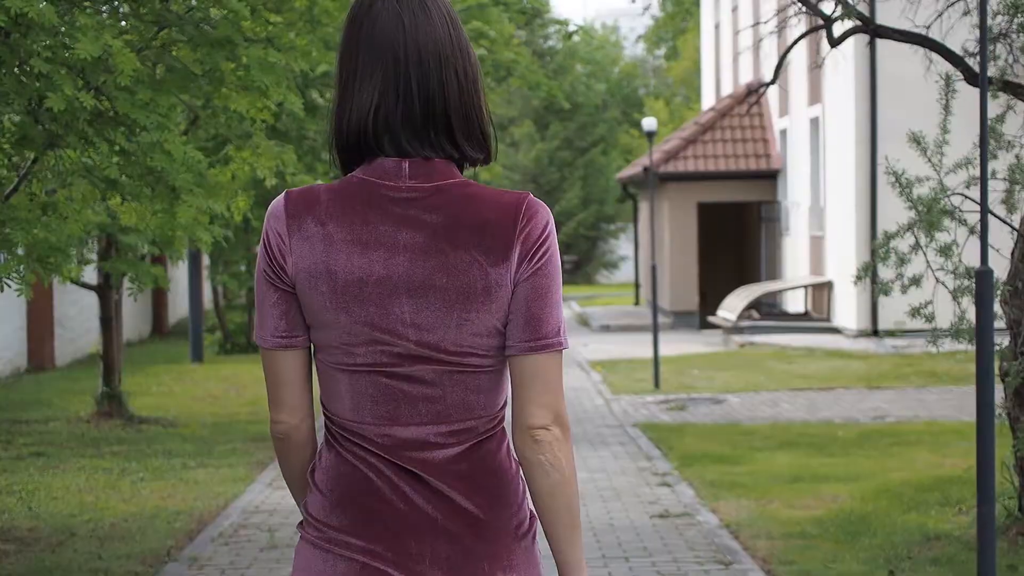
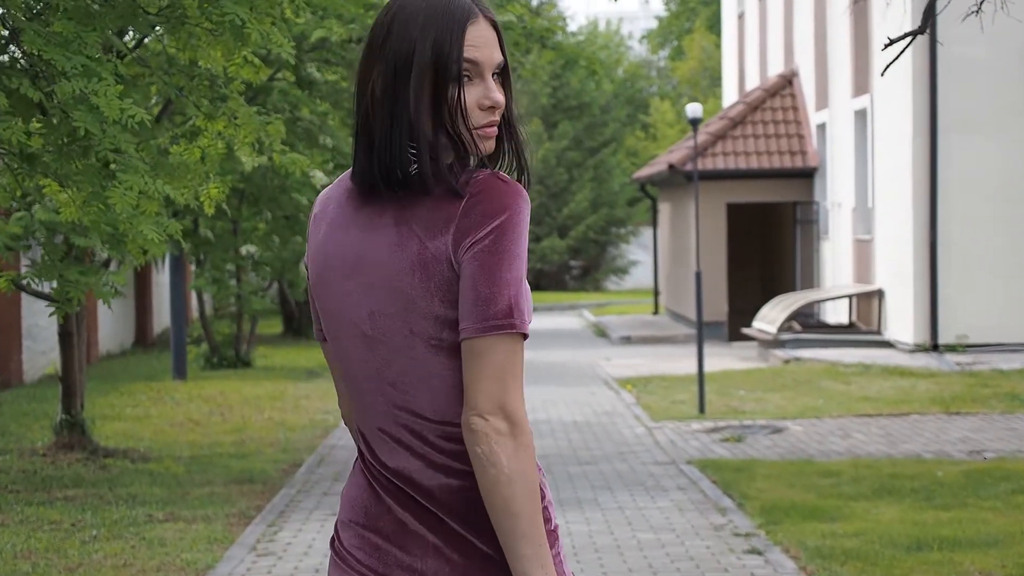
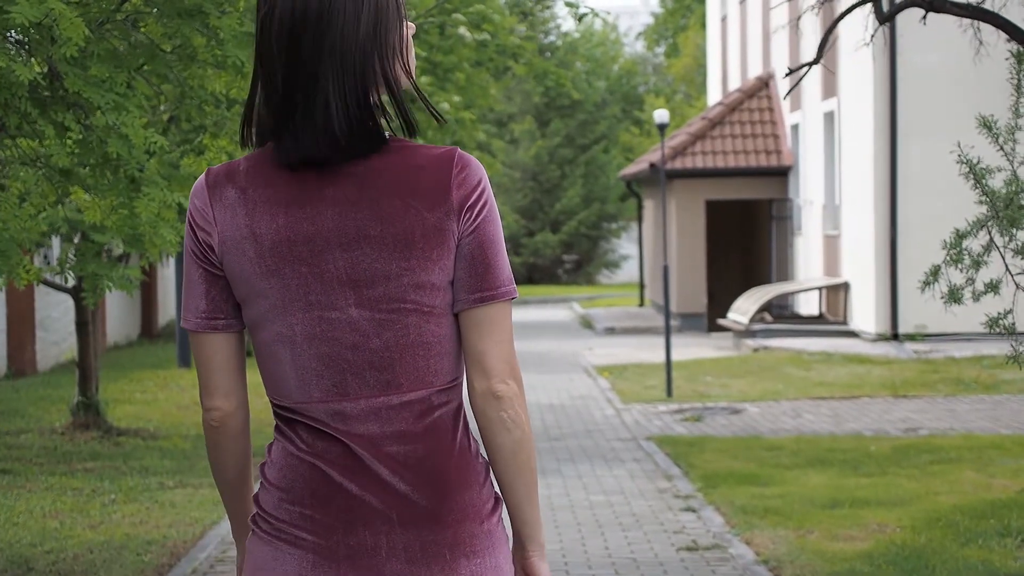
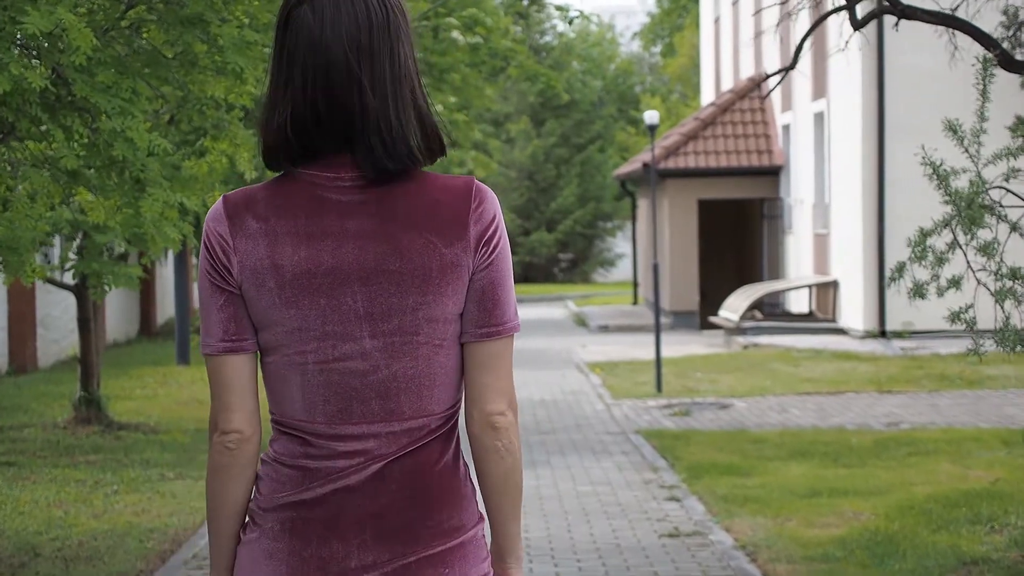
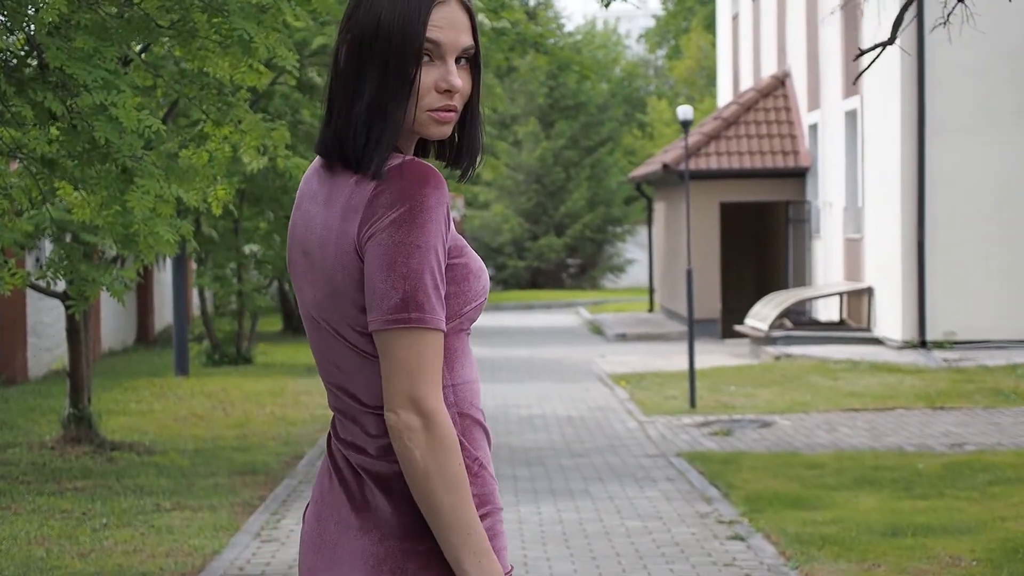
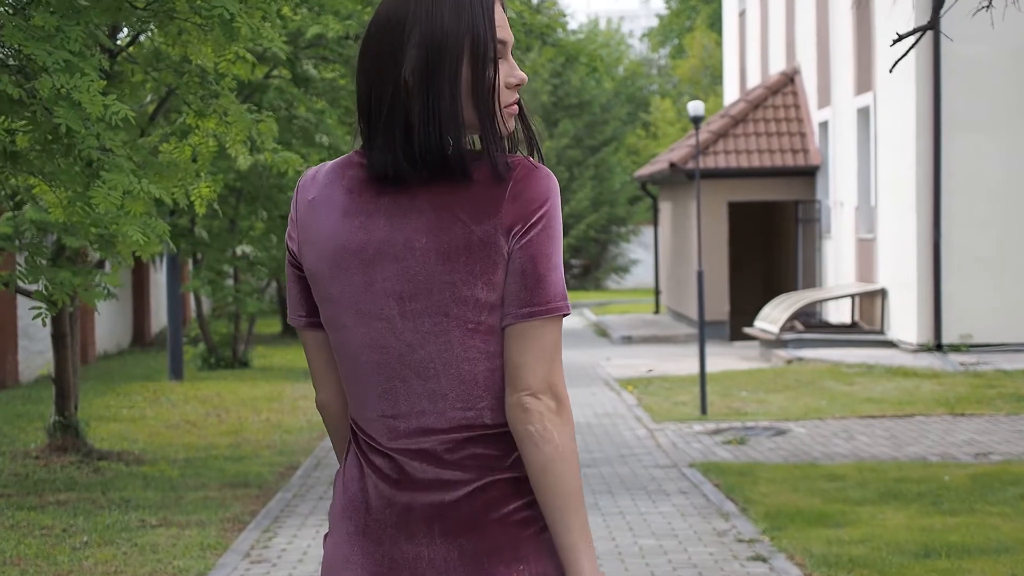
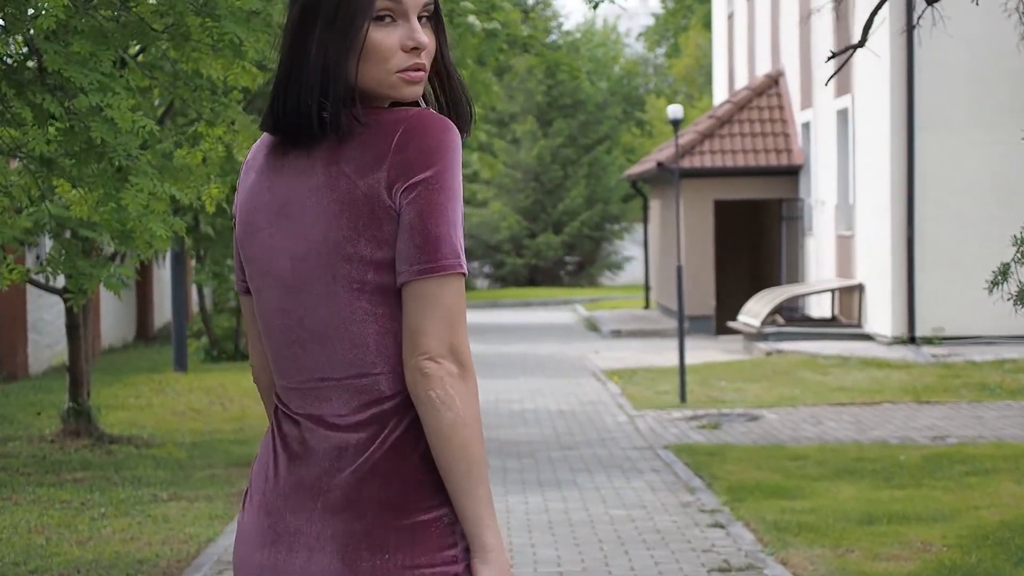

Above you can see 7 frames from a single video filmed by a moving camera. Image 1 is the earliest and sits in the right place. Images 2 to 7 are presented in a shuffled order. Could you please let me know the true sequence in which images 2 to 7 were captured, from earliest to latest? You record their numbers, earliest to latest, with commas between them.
4, 3, 7, 5, 2, 6
